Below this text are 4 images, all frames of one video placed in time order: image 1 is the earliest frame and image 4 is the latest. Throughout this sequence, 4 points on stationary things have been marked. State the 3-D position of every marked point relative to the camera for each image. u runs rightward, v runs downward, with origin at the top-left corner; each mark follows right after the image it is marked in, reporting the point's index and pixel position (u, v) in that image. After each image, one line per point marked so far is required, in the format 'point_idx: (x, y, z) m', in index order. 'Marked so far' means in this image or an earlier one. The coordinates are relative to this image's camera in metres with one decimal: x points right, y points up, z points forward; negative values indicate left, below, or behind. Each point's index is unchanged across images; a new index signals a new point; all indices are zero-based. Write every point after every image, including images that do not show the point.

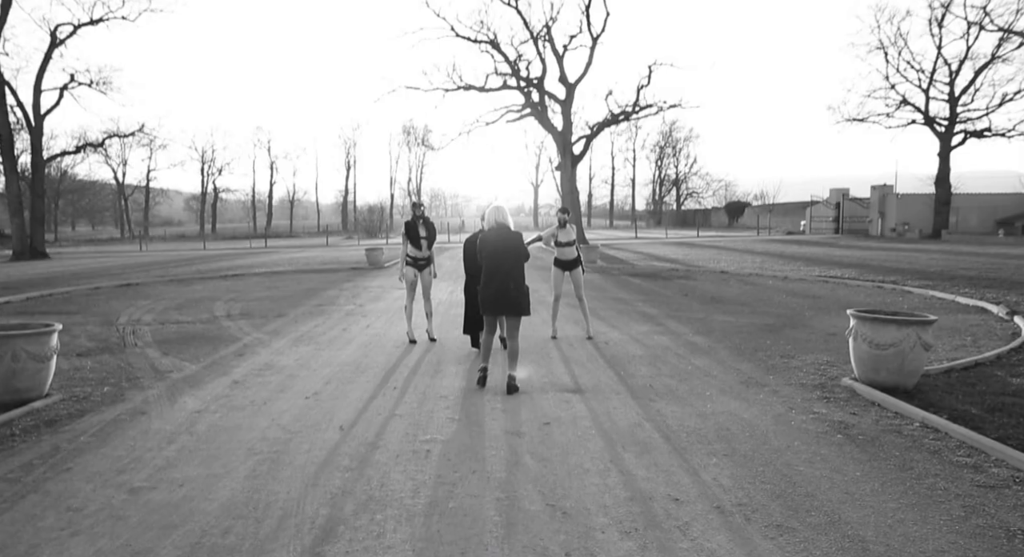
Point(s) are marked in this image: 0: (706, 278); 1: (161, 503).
0: (+5.7, 0.0, +16.8) m
1: (-2.1, -1.4, +3.6) m
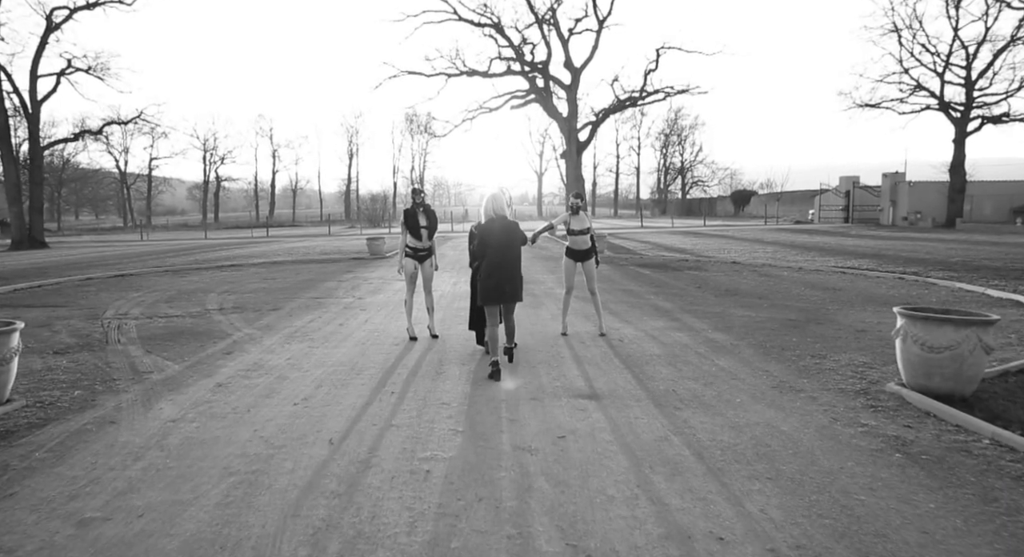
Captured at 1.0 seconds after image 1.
0: (+5.9, +0.2, +16.2) m
1: (-2.1, -1.4, +3.0) m
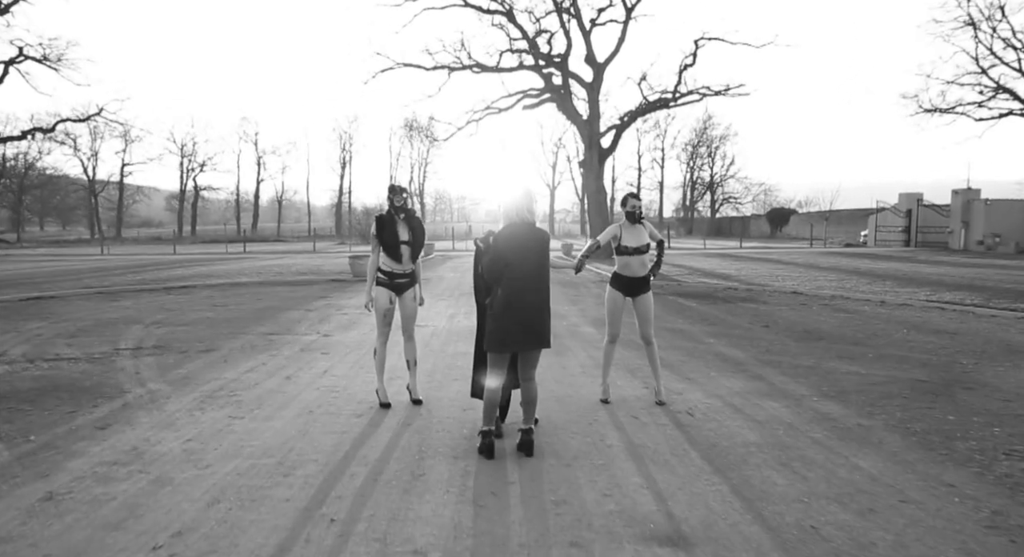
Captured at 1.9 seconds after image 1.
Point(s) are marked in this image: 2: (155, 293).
0: (+6.0, -0.5, +13.8) m
1: (-1.9, -1.6, +0.6) m
2: (-8.3, -0.3, +13.3) m
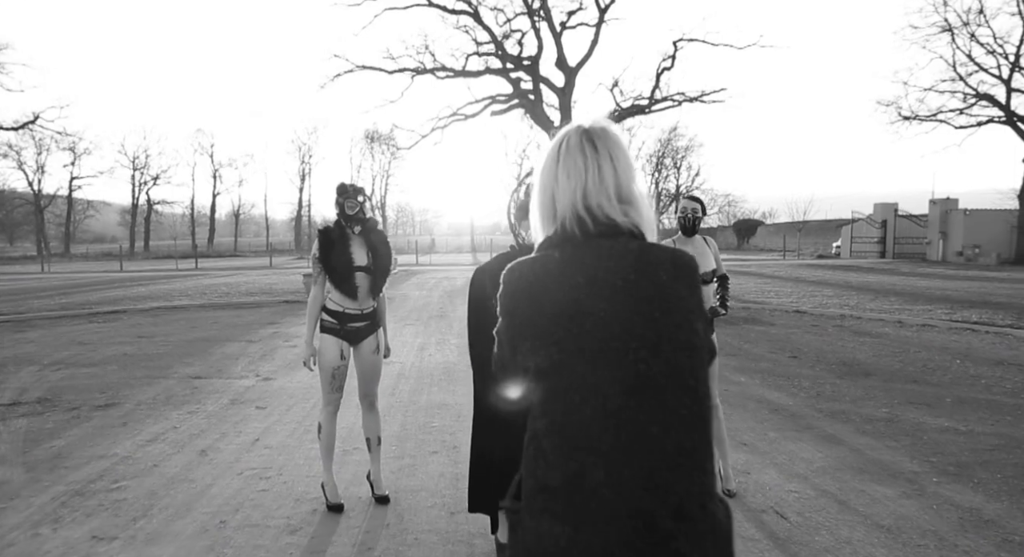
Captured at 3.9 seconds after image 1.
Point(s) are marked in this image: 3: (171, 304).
0: (+5.6, -0.9, +12.5) m
1: (-1.6, -1.7, -1.2) m
2: (-8.6, -0.8, +11.2) m
3: (-8.3, -0.6, +14.0) m
